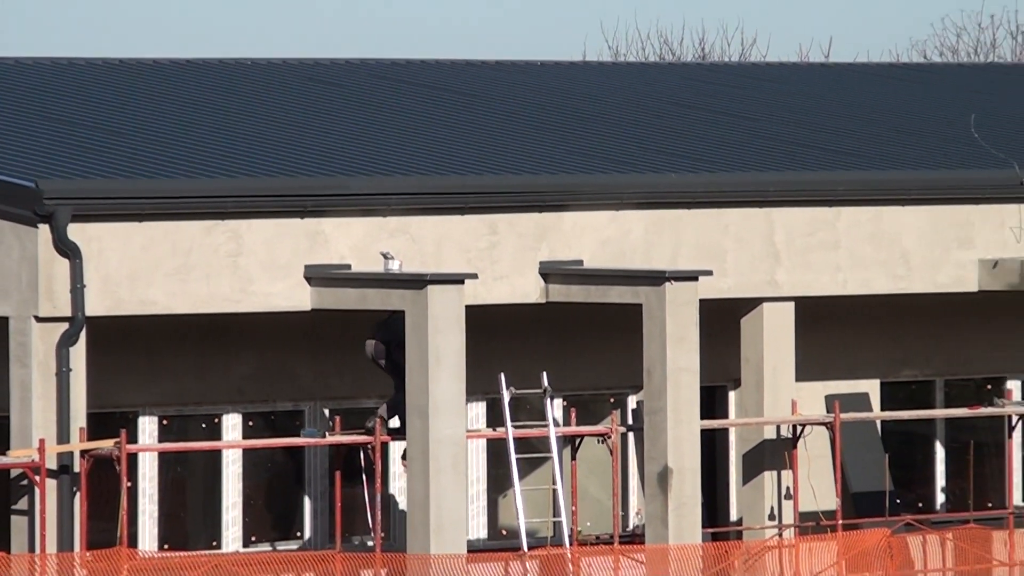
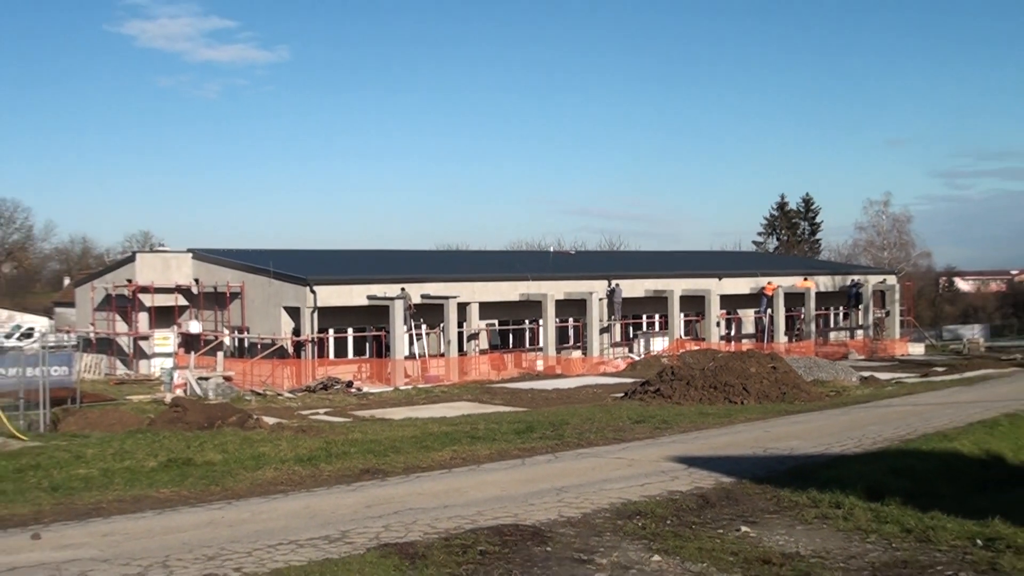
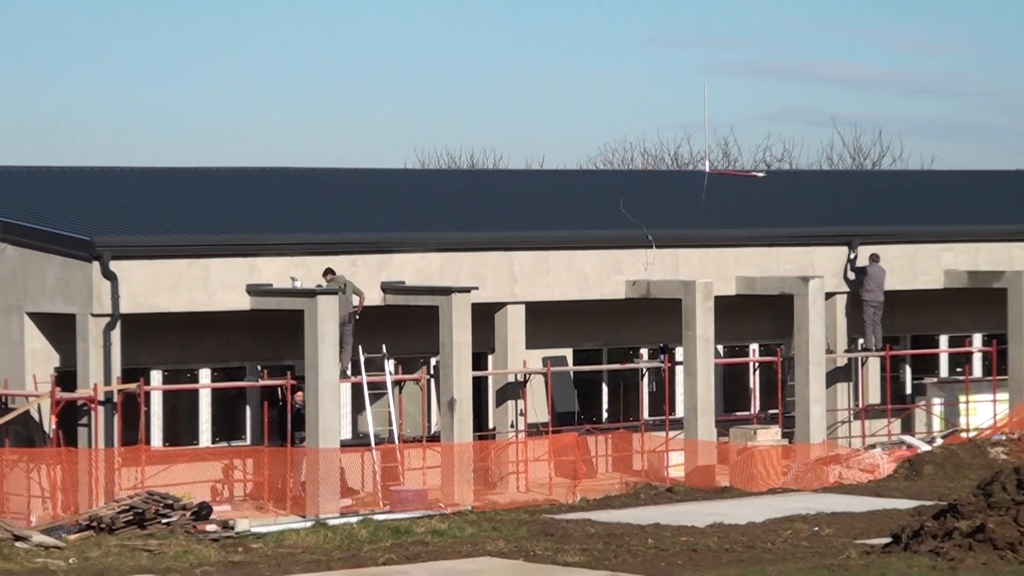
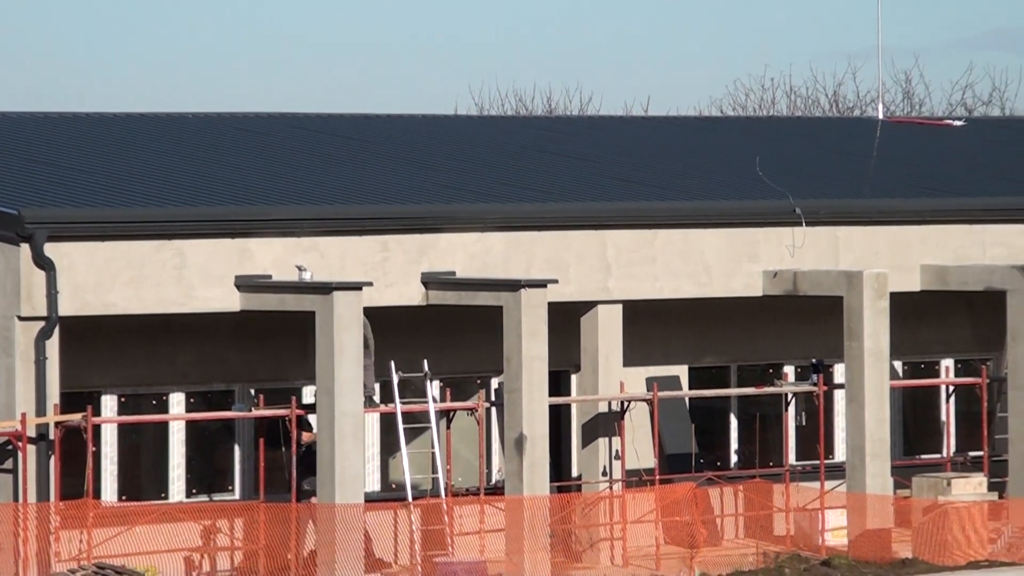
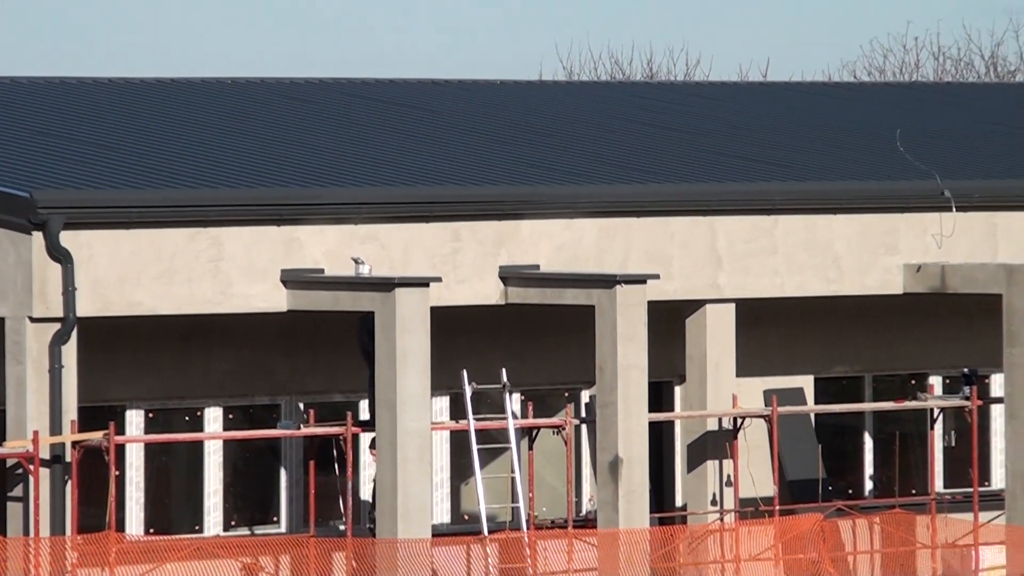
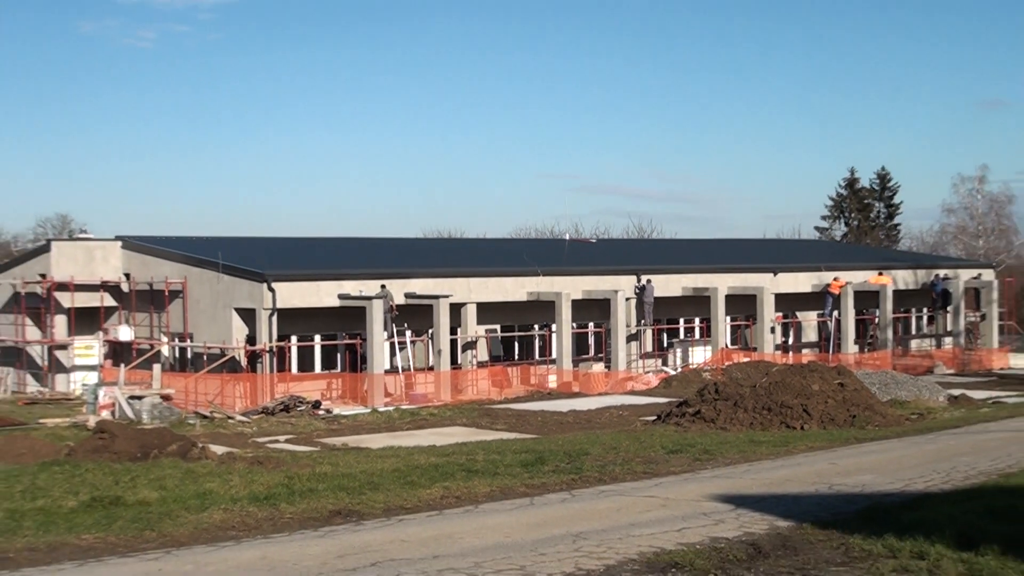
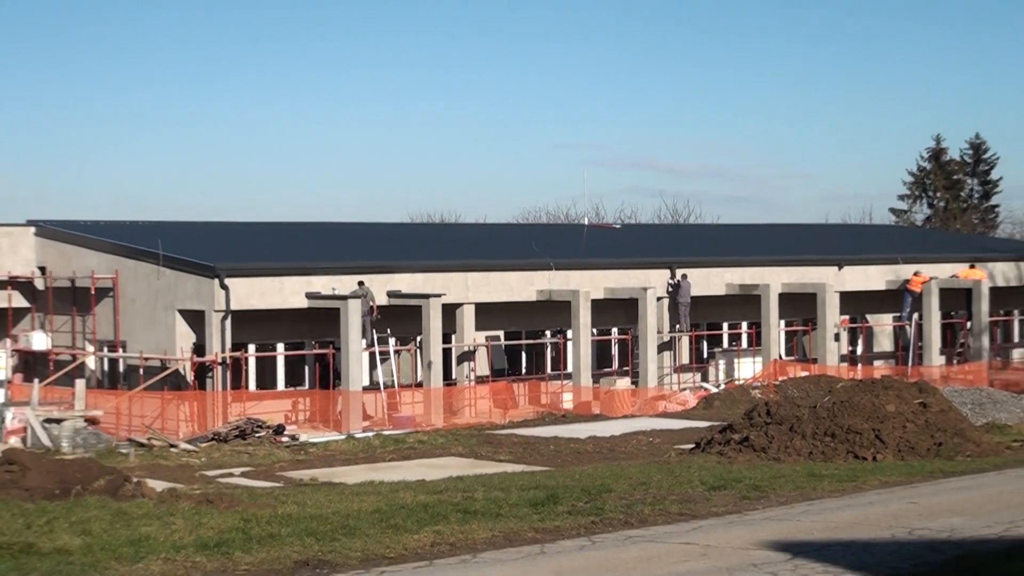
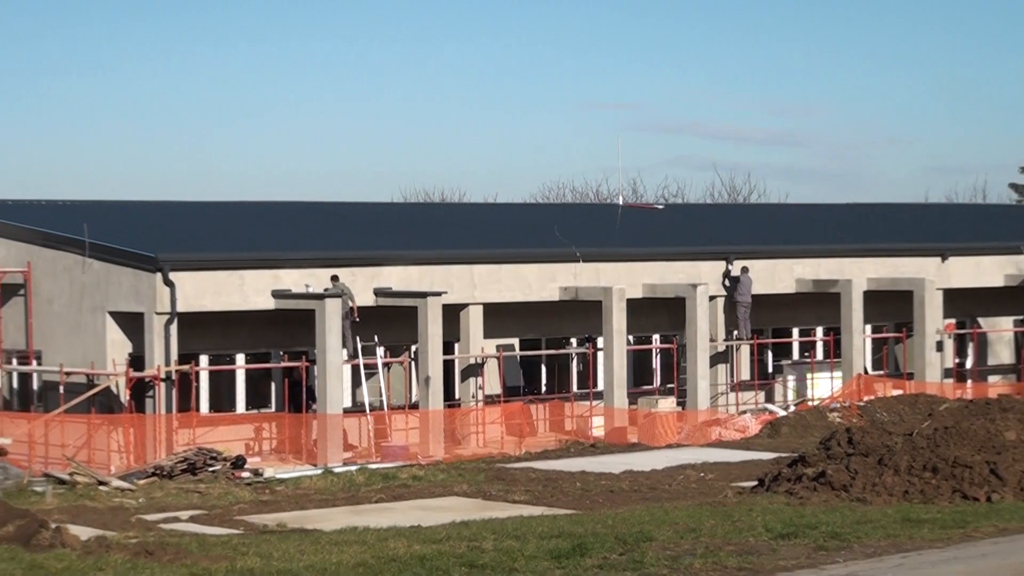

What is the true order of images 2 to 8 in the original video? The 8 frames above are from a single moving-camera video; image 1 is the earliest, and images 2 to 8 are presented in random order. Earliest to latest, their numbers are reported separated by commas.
5, 4, 3, 8, 7, 6, 2
